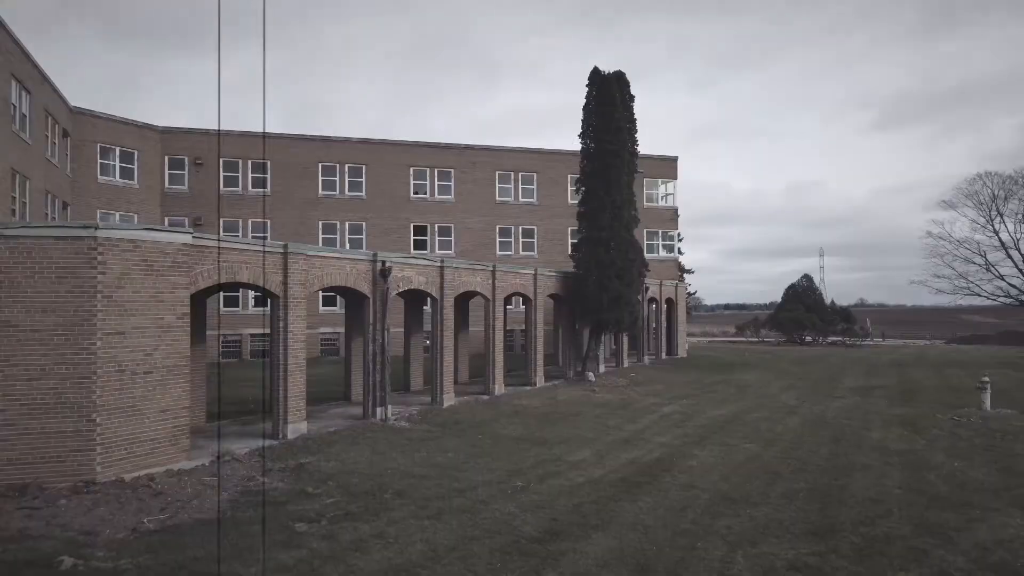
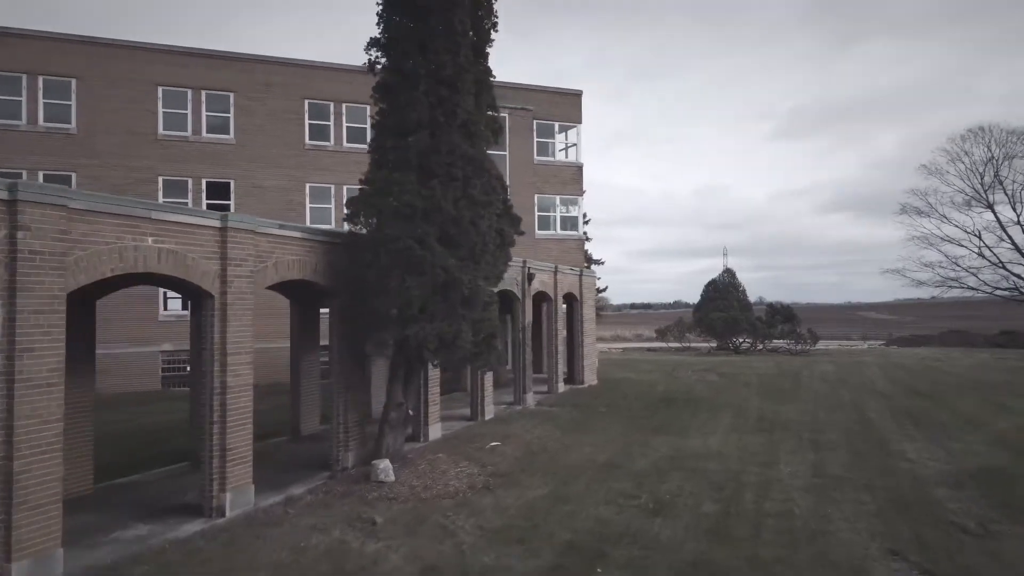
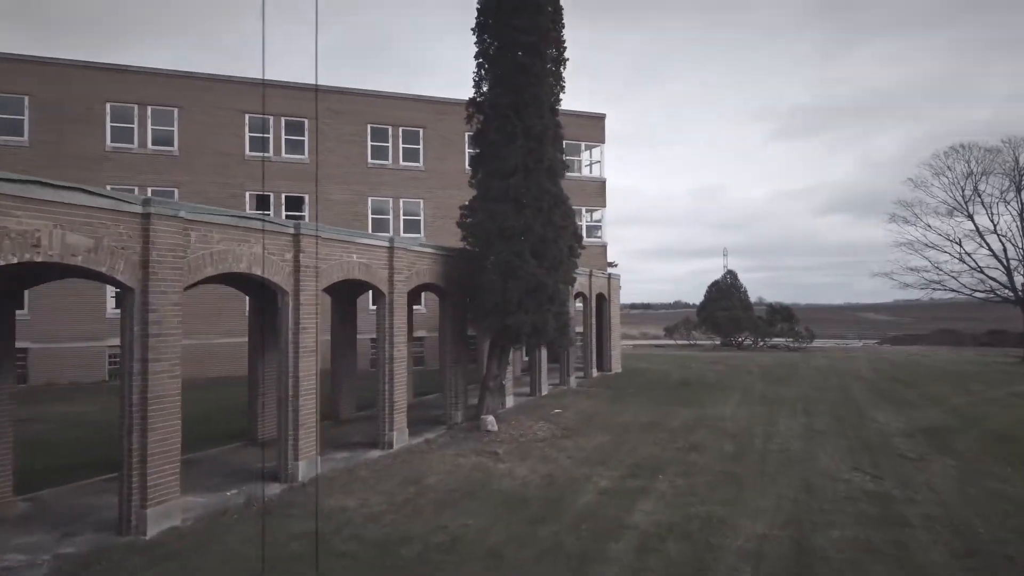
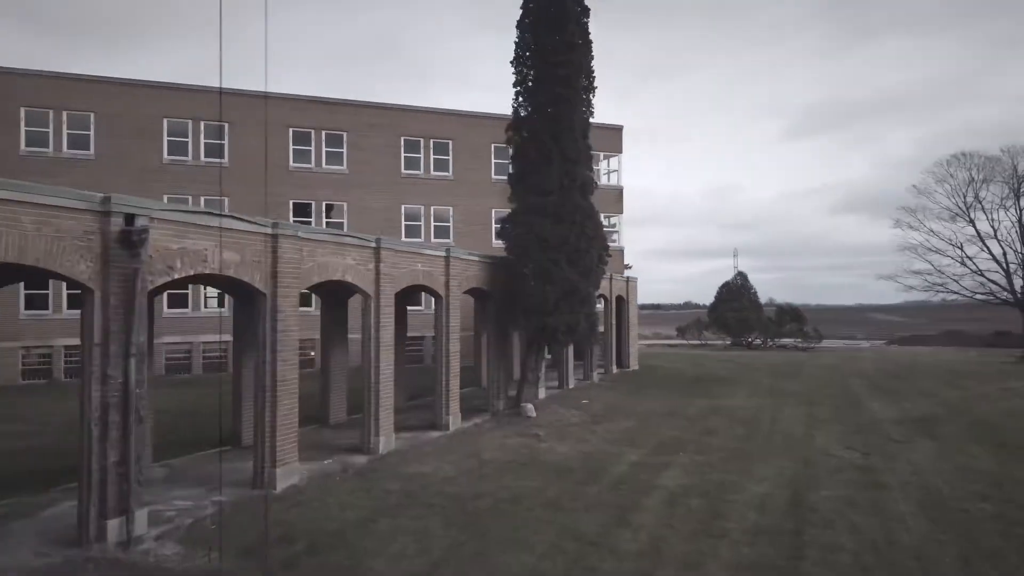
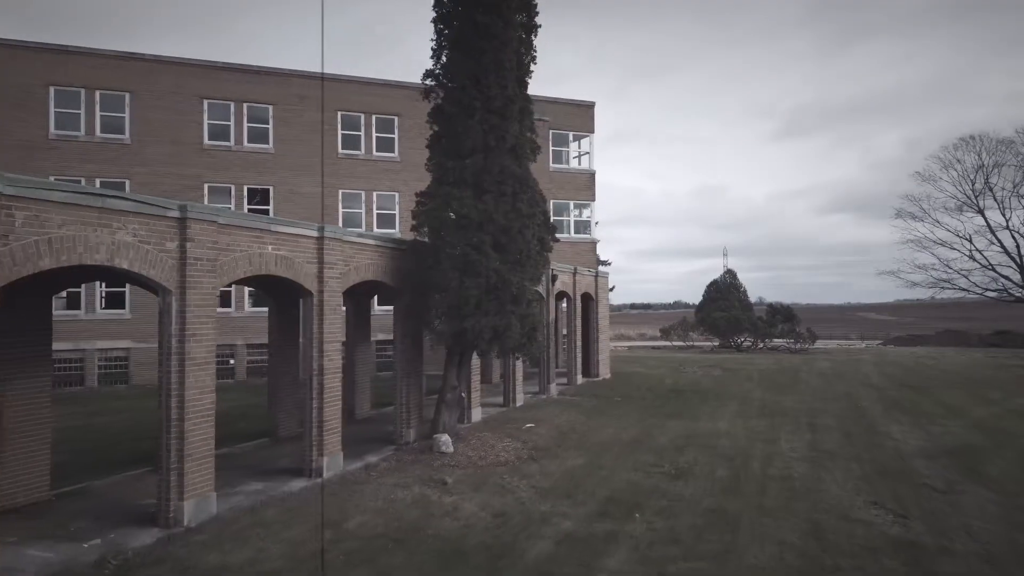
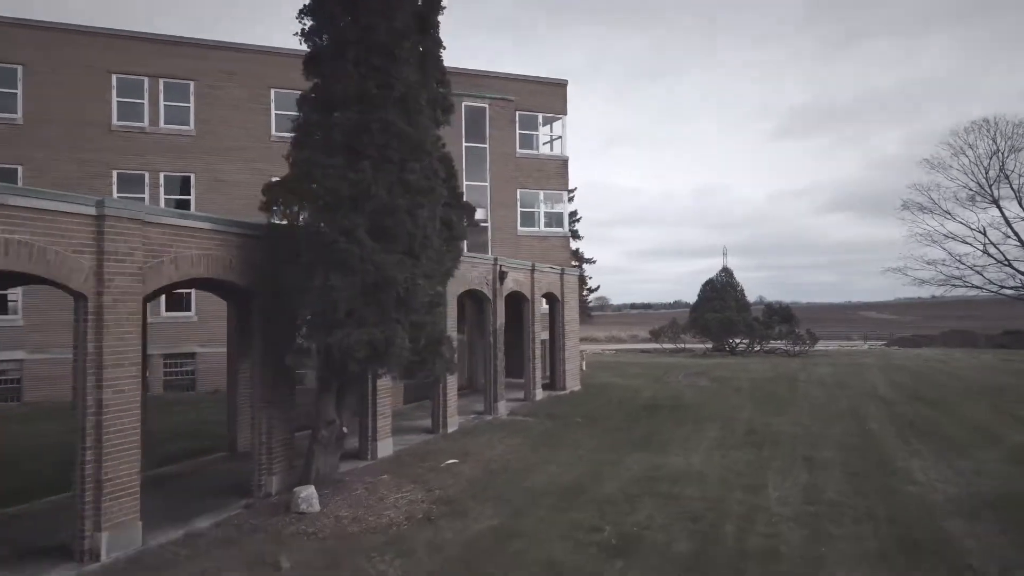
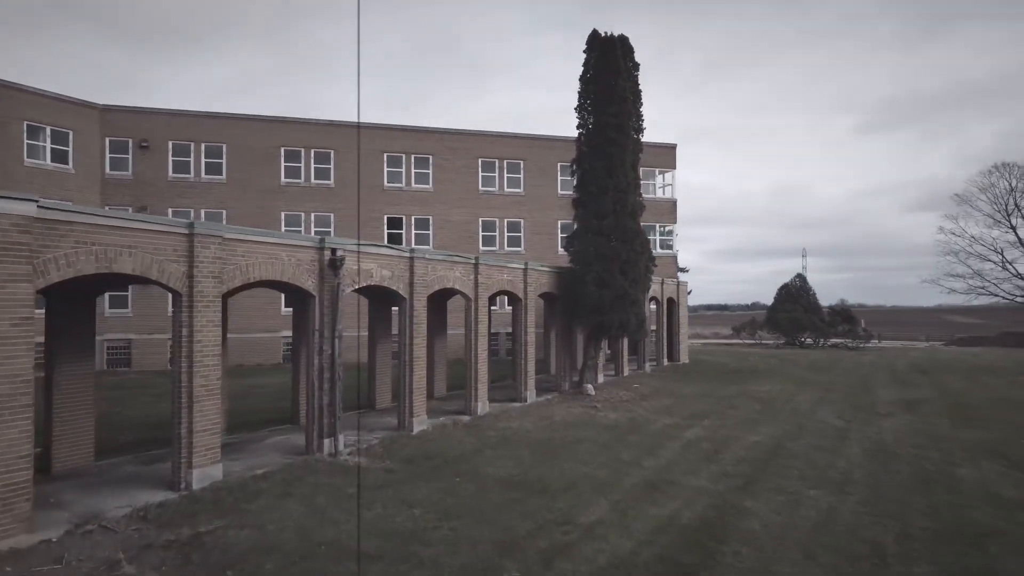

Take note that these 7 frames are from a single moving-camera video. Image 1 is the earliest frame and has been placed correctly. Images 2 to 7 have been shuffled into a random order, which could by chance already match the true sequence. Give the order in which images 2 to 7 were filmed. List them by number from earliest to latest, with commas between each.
7, 4, 3, 5, 2, 6
